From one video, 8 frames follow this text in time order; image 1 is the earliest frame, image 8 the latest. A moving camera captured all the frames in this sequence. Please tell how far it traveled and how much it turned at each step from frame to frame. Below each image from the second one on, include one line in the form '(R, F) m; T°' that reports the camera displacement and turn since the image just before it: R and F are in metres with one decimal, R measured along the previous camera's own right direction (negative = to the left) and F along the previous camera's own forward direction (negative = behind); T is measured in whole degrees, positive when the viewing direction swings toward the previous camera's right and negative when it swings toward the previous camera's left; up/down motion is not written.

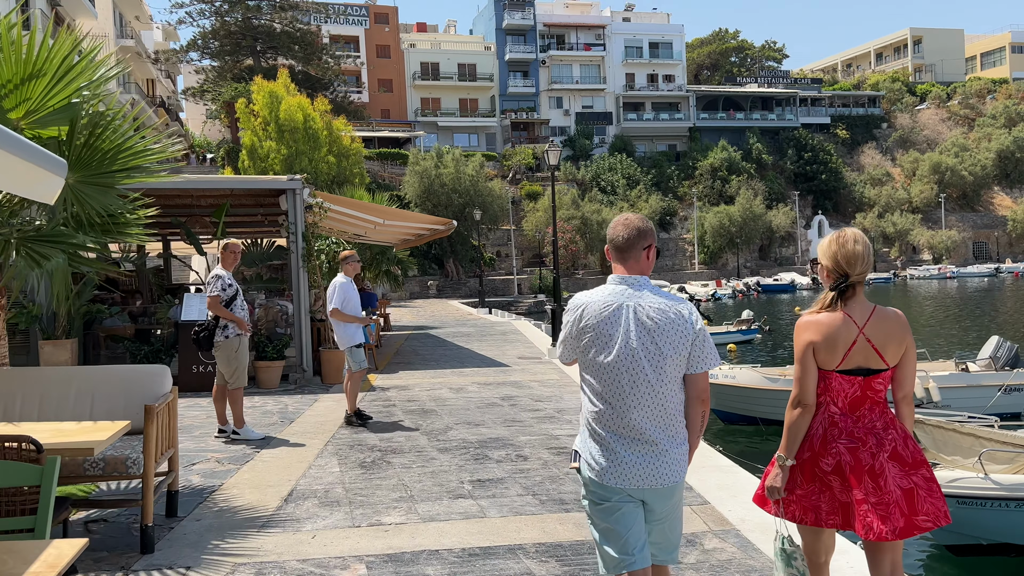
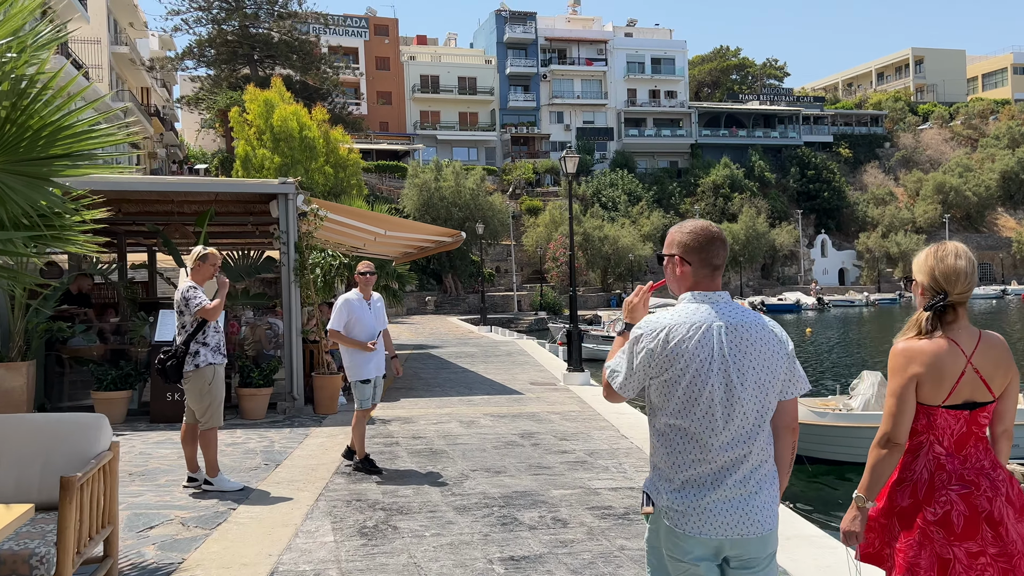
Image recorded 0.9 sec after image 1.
(-0.3, +1.3) m; 0°
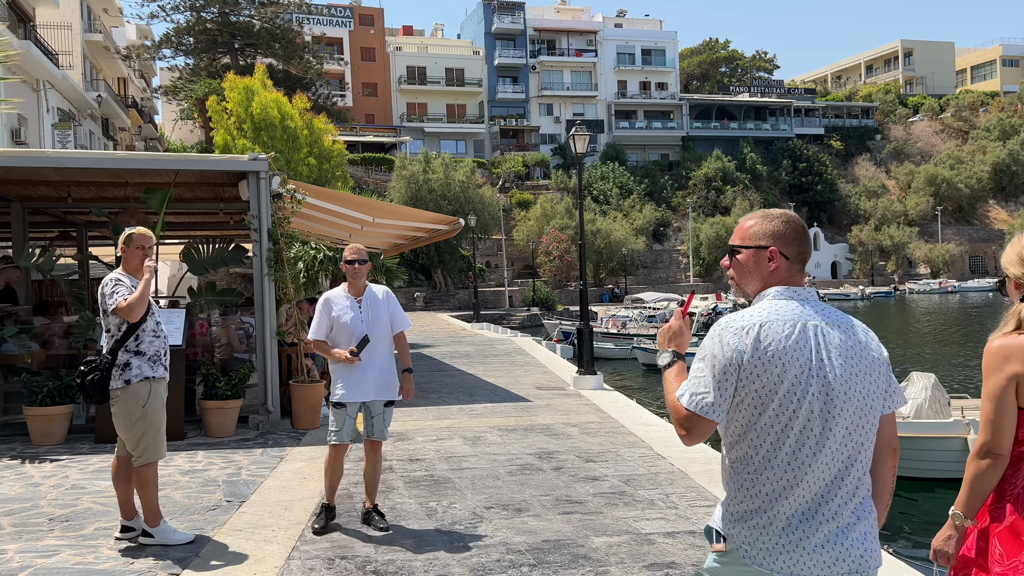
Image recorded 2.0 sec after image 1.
(-0.3, +1.5) m; +1°
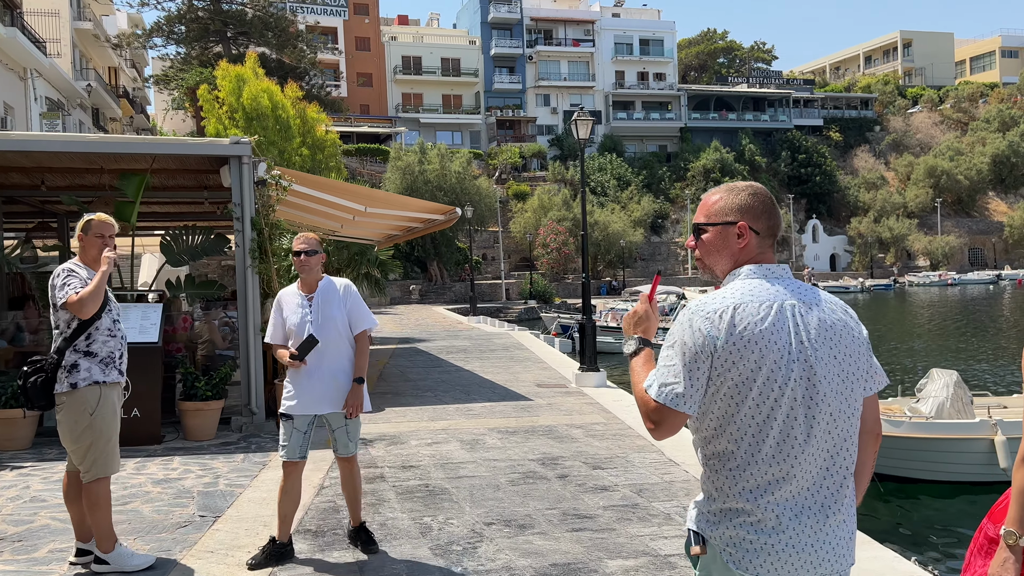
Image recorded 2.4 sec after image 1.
(0.0, +0.6) m; 0°
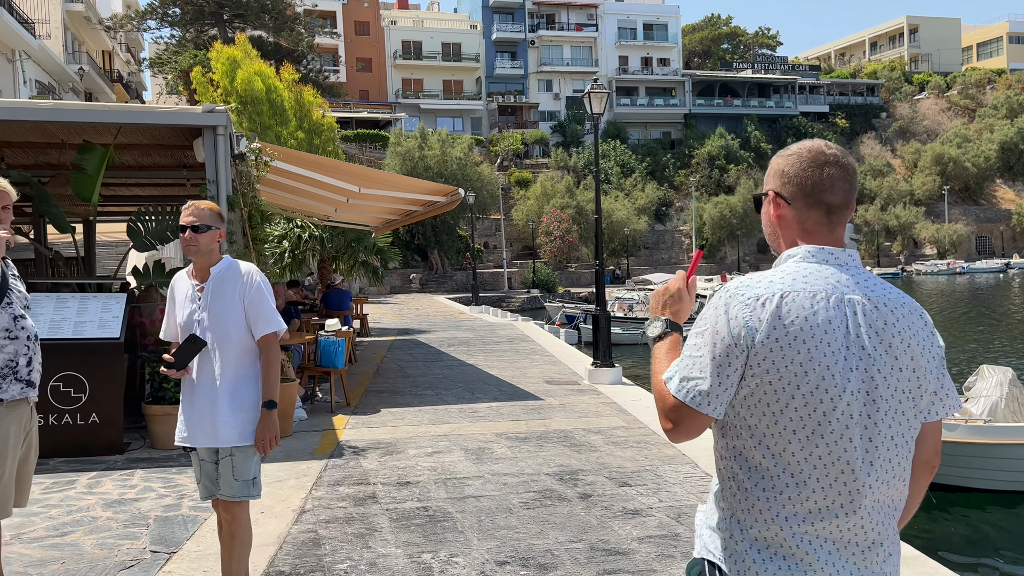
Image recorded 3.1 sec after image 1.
(-0.1, +1.0) m; 0°
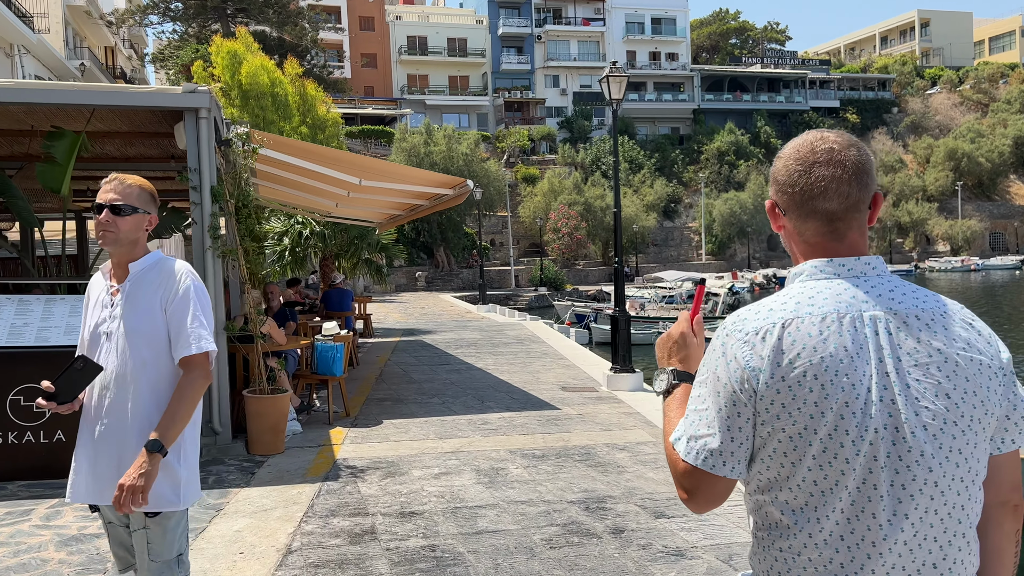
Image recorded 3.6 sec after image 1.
(-0.1, +0.8) m; 0°
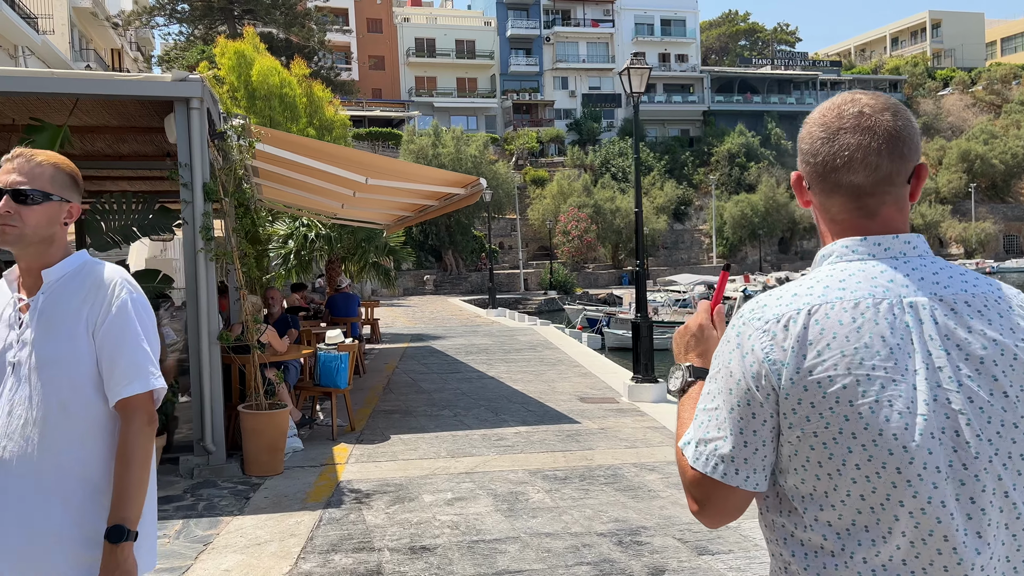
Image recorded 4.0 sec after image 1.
(-0.1, +0.6) m; -1°
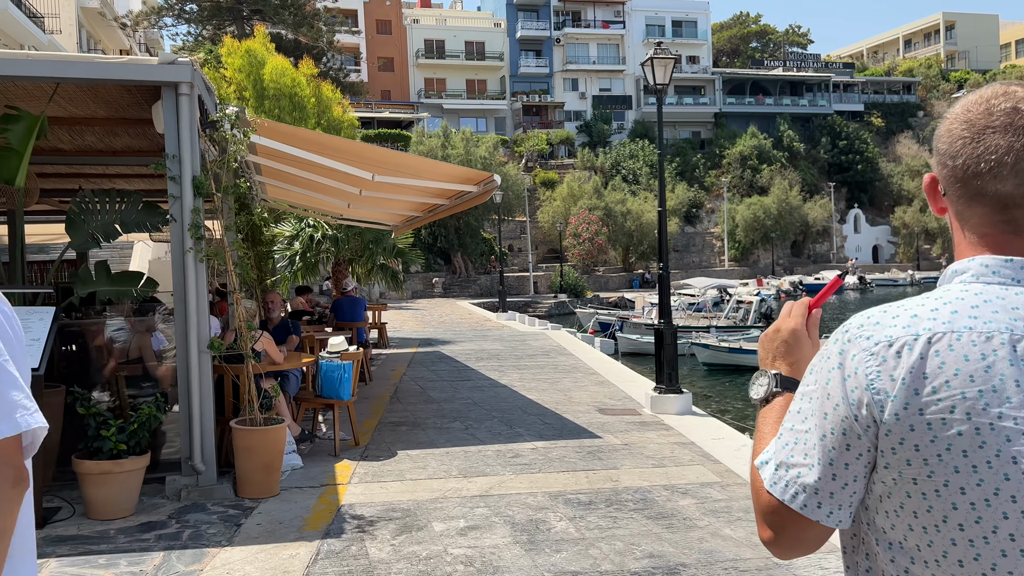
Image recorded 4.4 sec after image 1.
(-0.1, +0.6) m; -1°
